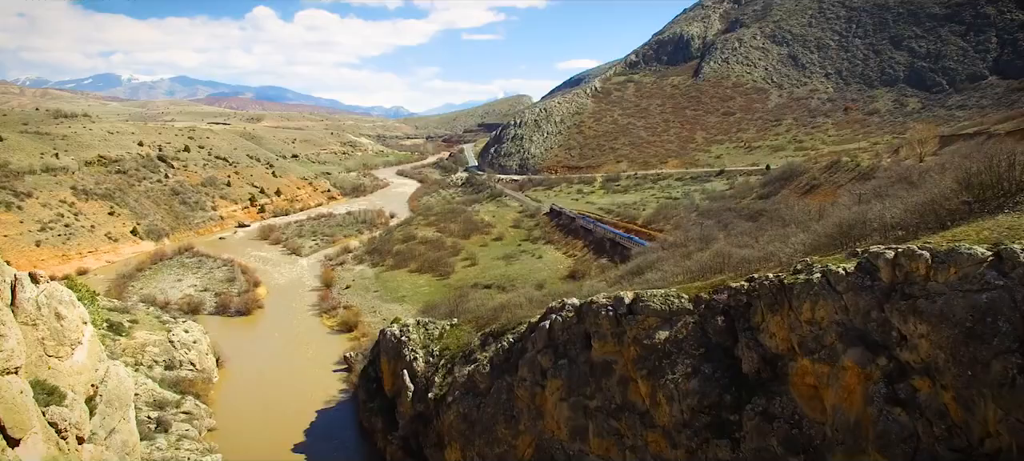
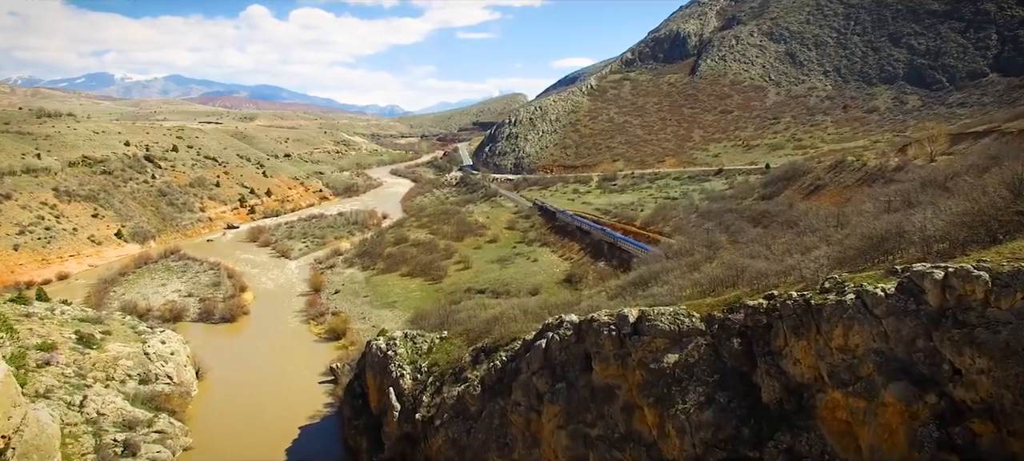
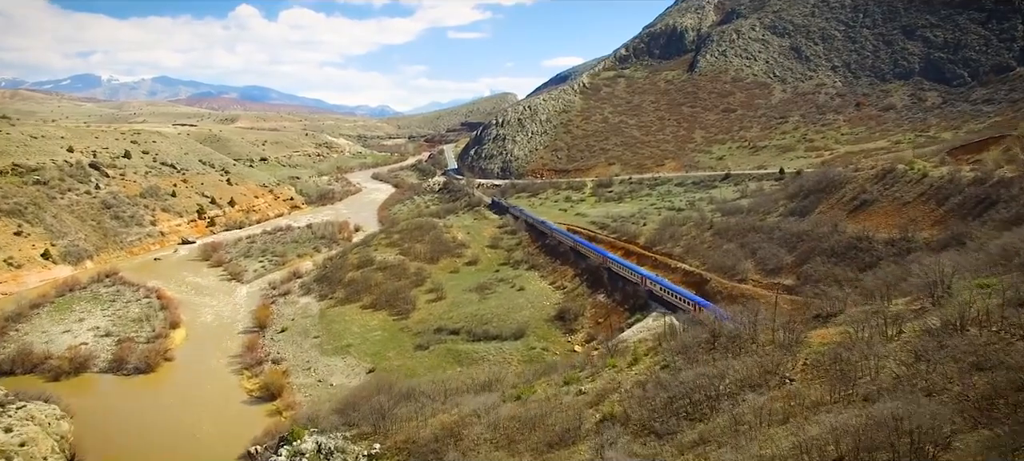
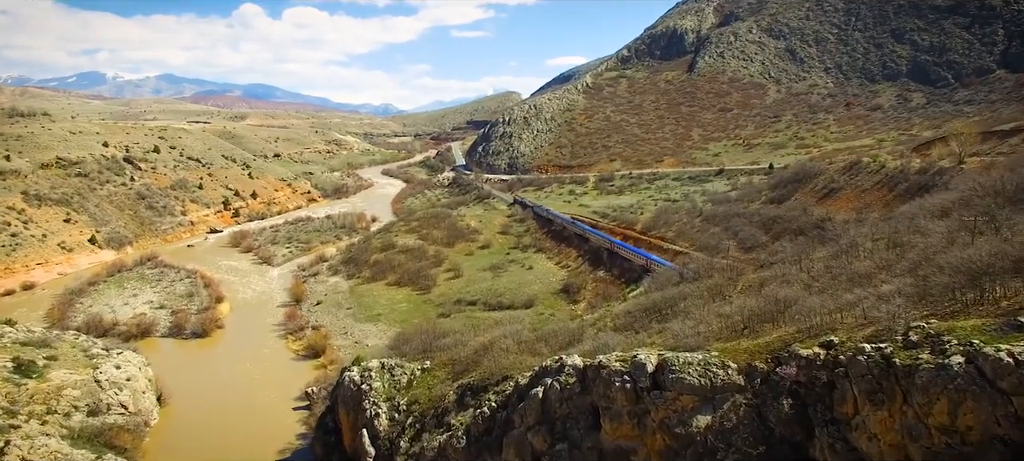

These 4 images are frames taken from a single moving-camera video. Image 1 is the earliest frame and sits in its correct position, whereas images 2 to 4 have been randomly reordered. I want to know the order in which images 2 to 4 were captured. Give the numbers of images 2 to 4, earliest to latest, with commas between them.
2, 4, 3
